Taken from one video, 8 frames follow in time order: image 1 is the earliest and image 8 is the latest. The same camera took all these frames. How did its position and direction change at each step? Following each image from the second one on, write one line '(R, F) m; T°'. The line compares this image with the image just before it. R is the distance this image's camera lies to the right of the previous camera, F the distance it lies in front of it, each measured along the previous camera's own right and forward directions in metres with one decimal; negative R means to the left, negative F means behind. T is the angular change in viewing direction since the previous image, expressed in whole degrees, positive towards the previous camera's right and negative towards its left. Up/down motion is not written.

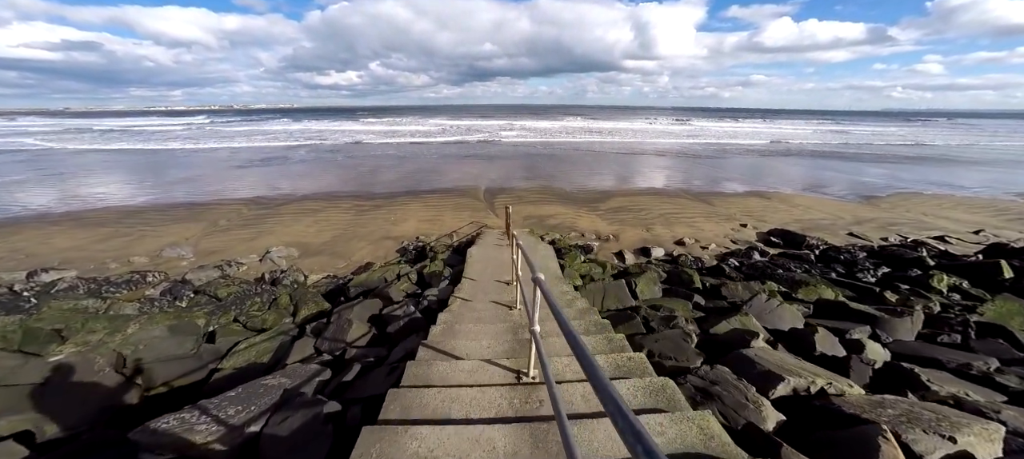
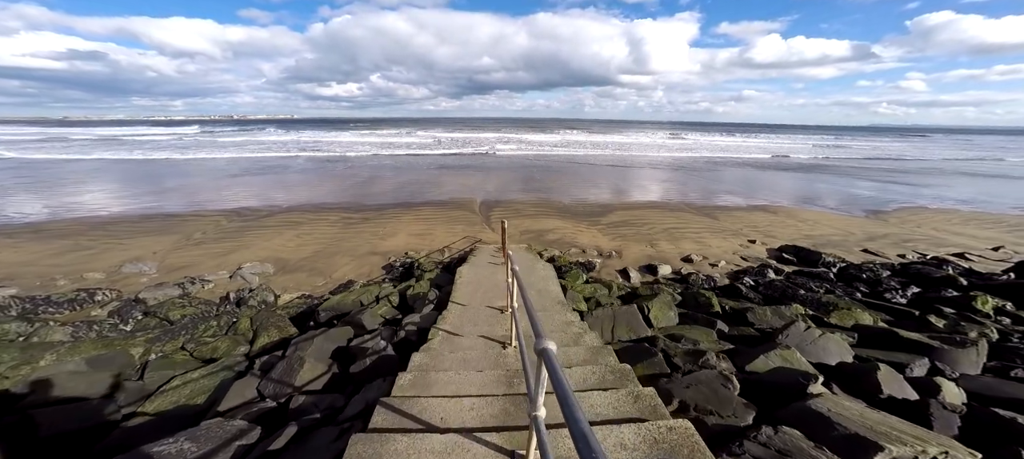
(0.0, +0.8) m; +1°
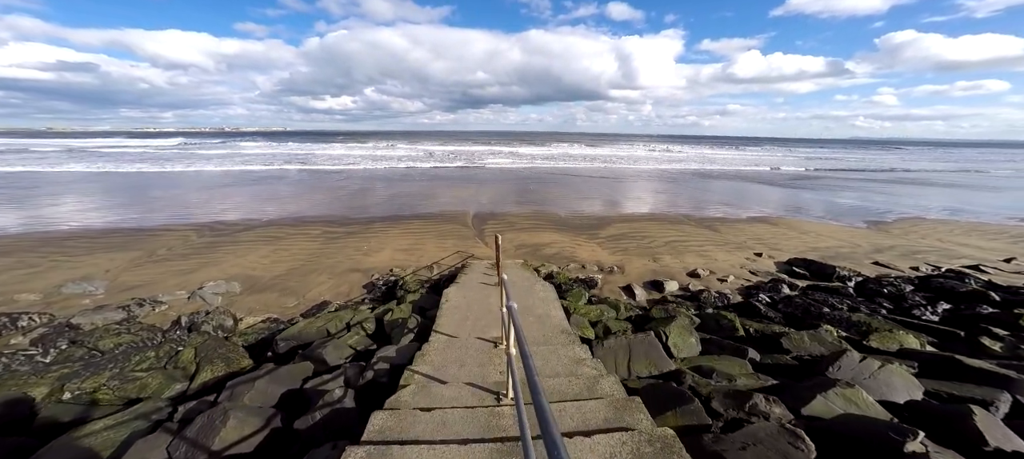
(-0.1, +0.8) m; +2°
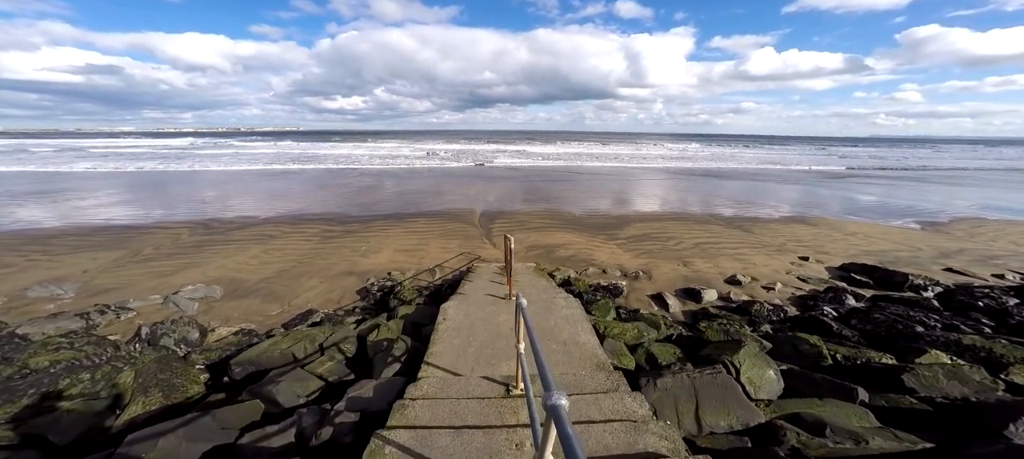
(-0.1, +1.1) m; -1°
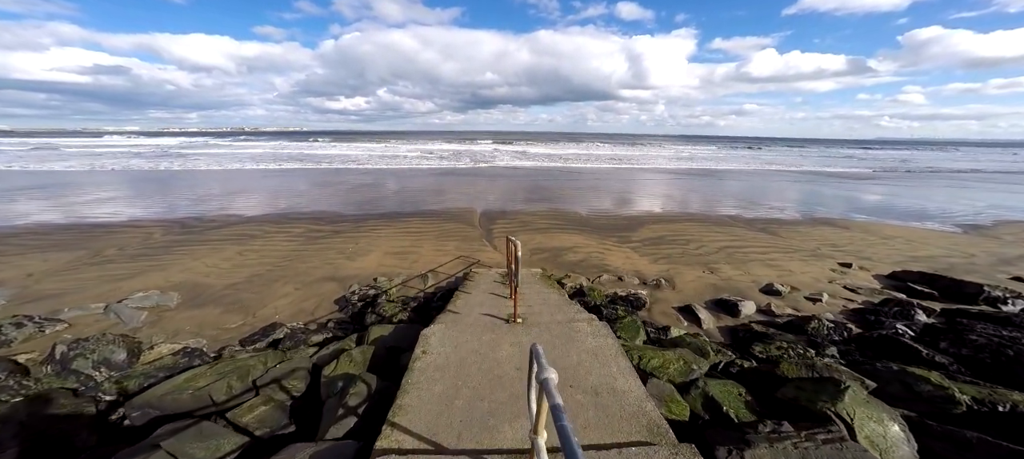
(-0.1, +1.1) m; 0°
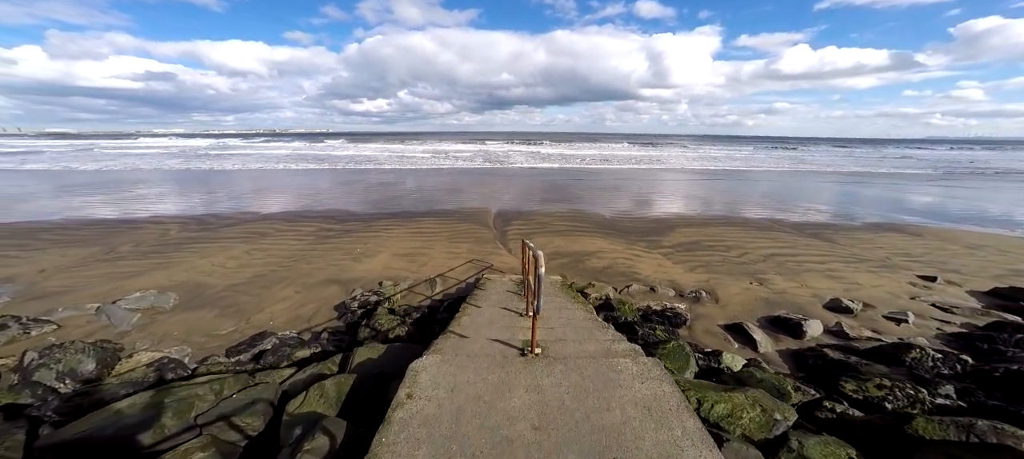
(0.0, +0.8) m; -3°
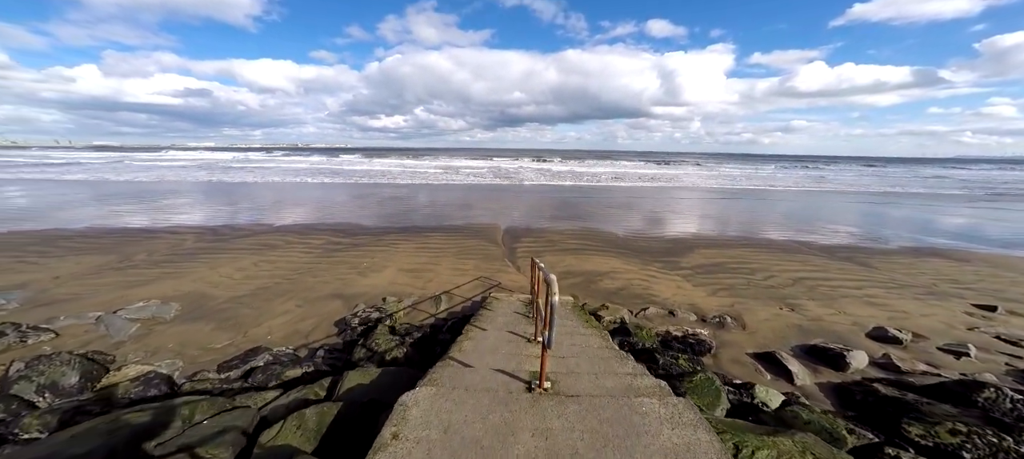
(0.0, +0.3) m; -2°
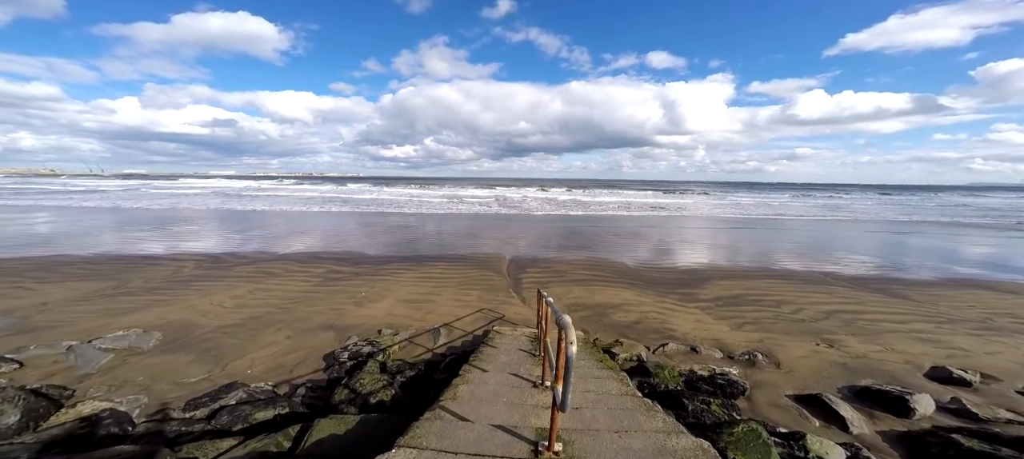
(0.0, +0.4) m; -1°
